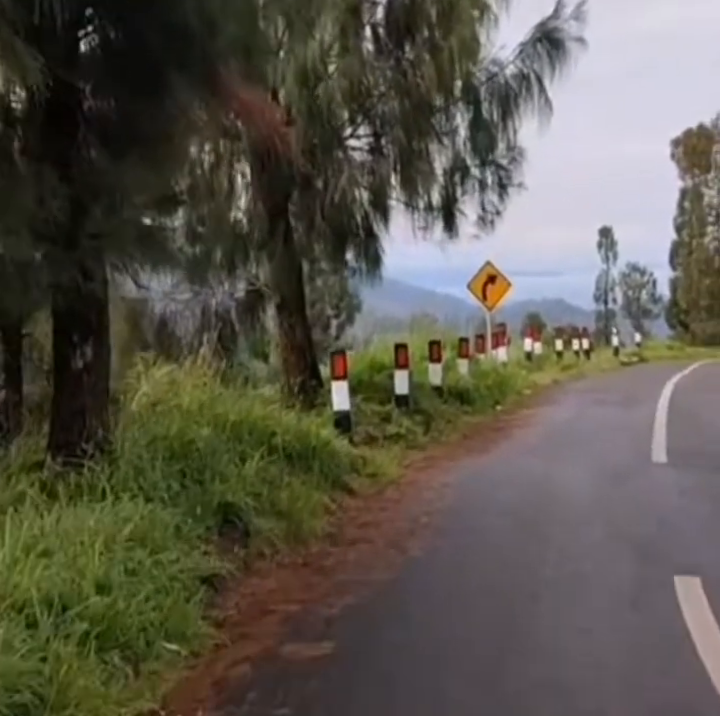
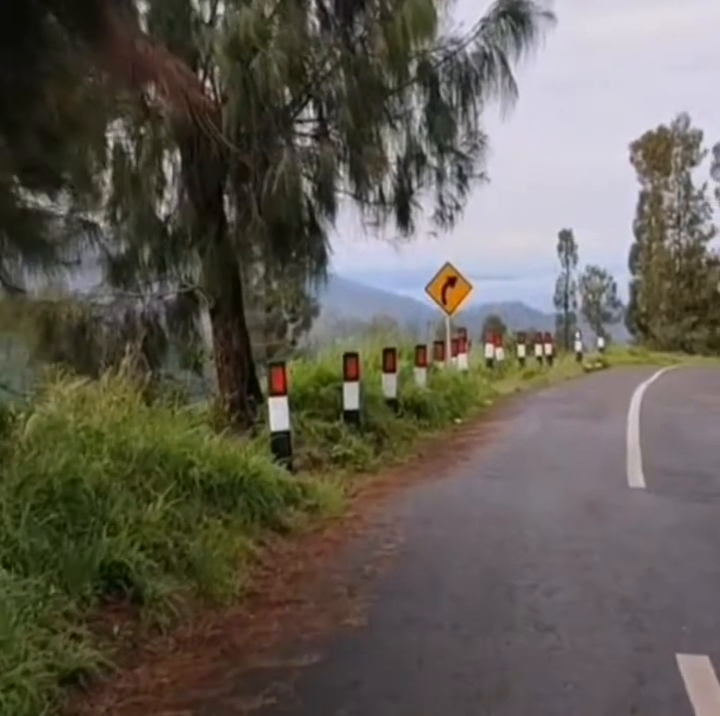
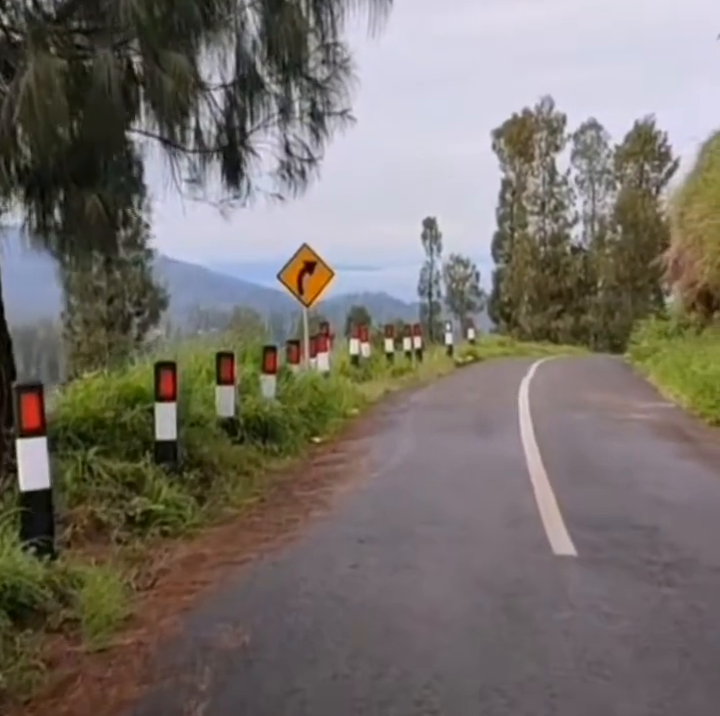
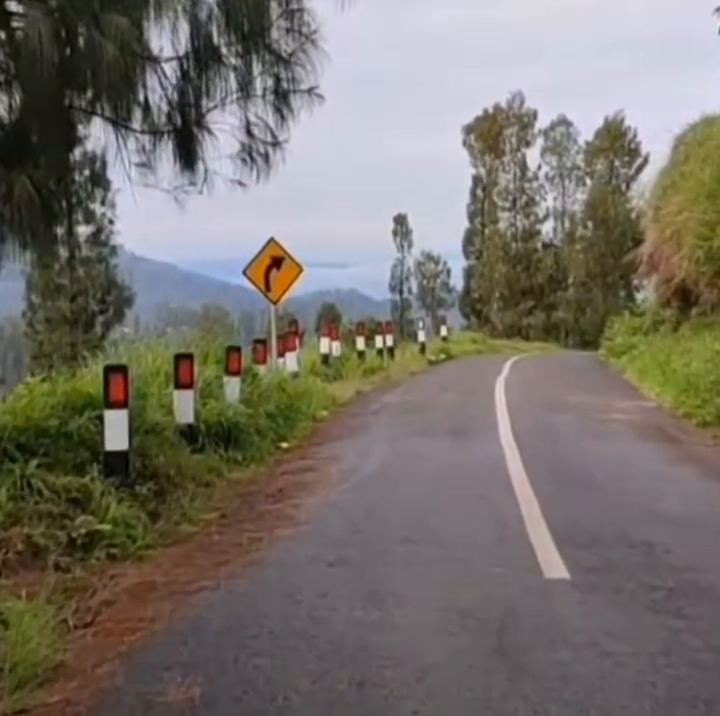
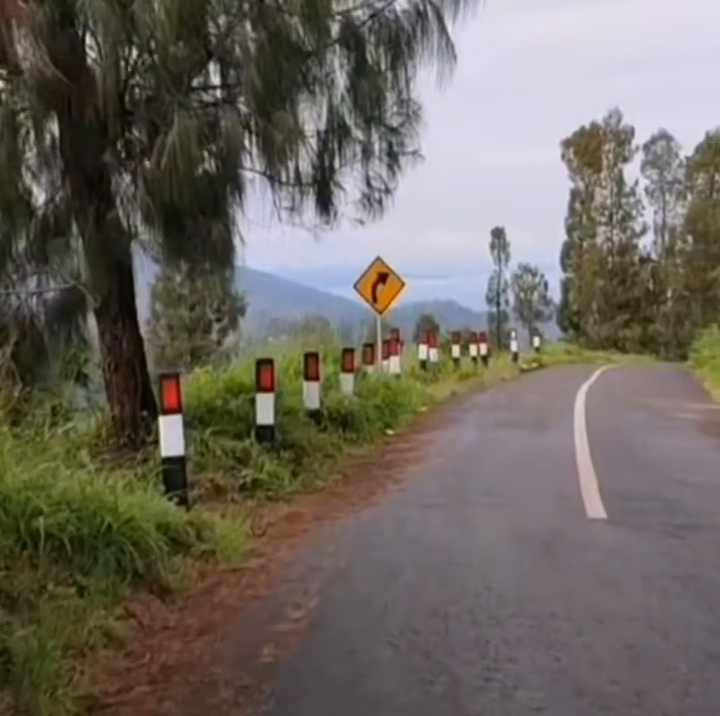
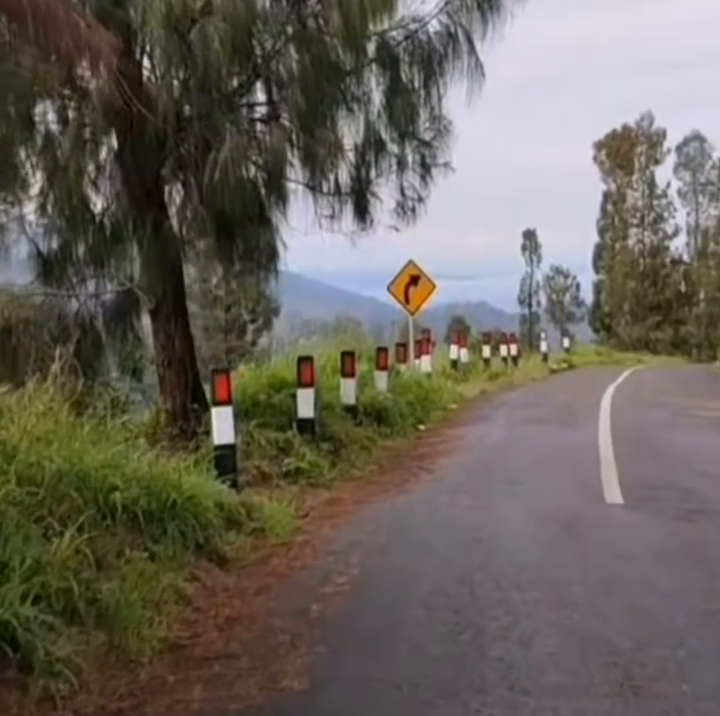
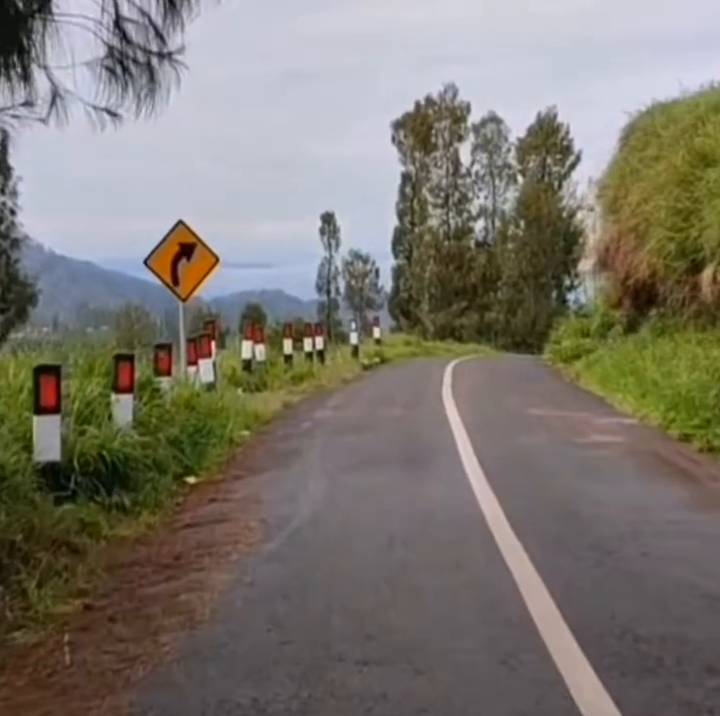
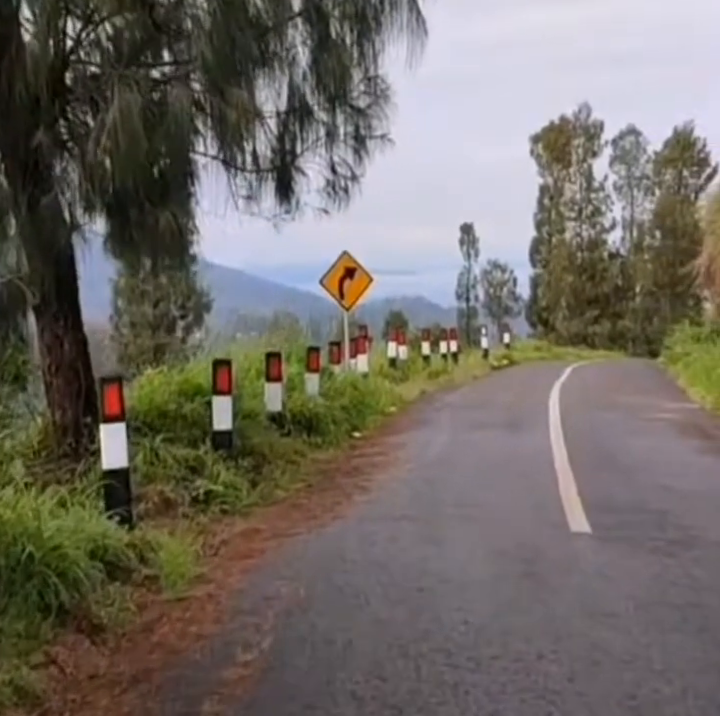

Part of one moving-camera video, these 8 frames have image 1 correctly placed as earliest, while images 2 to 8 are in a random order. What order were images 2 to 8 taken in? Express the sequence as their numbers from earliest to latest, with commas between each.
2, 6, 5, 8, 3, 4, 7
